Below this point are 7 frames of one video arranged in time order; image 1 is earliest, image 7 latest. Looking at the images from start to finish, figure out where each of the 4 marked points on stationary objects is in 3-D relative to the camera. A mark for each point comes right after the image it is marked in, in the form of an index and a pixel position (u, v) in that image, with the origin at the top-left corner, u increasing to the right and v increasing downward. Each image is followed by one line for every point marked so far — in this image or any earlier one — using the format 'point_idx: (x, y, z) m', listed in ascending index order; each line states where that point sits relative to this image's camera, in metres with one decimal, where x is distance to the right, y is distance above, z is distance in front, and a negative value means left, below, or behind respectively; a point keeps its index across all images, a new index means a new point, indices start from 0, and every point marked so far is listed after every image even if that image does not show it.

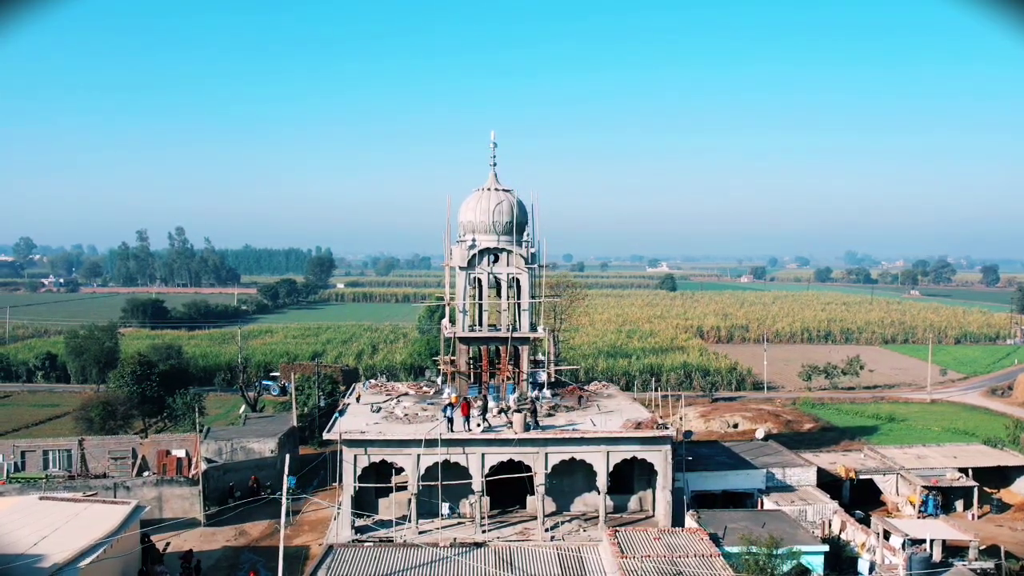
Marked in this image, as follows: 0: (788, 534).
0: (+5.7, -5.1, +17.4) m
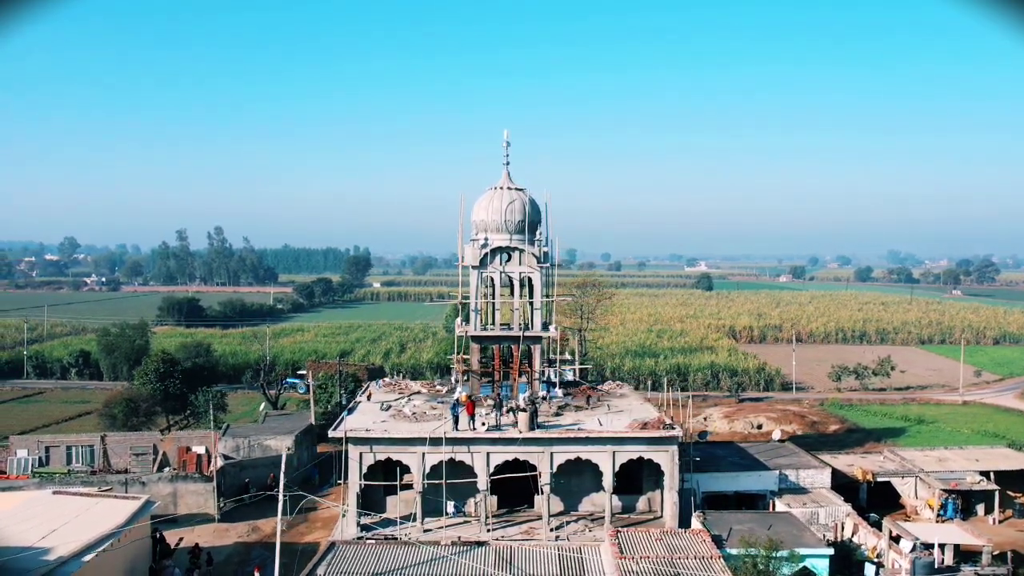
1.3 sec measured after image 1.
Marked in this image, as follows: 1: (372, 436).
0: (+5.7, -5.1, +17.1) m
1: (-3.2, -3.4, +19.0) m
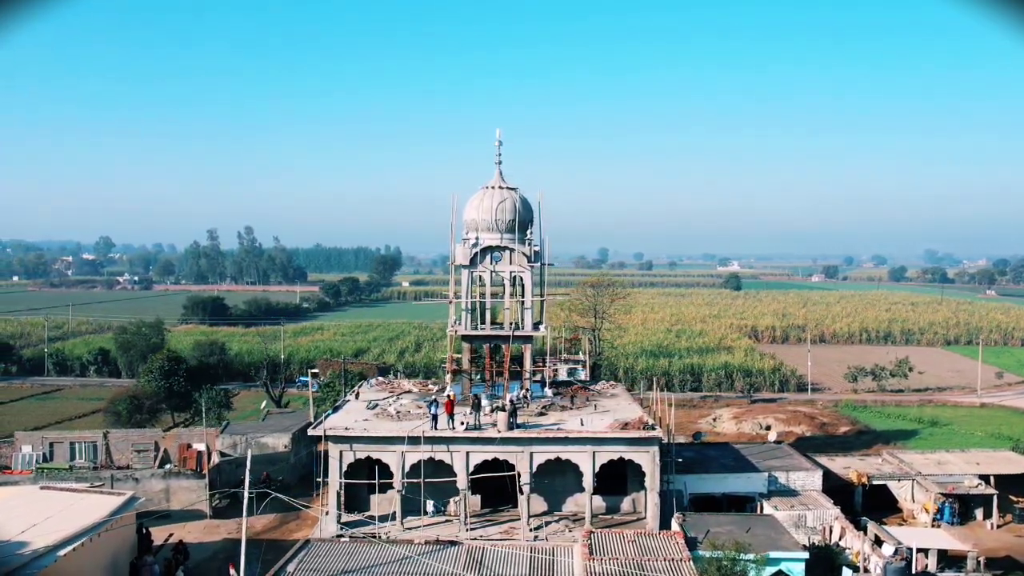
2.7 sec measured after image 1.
0: (+5.2, -5.1, +16.9) m
1: (-3.7, -3.3, +19.1) m
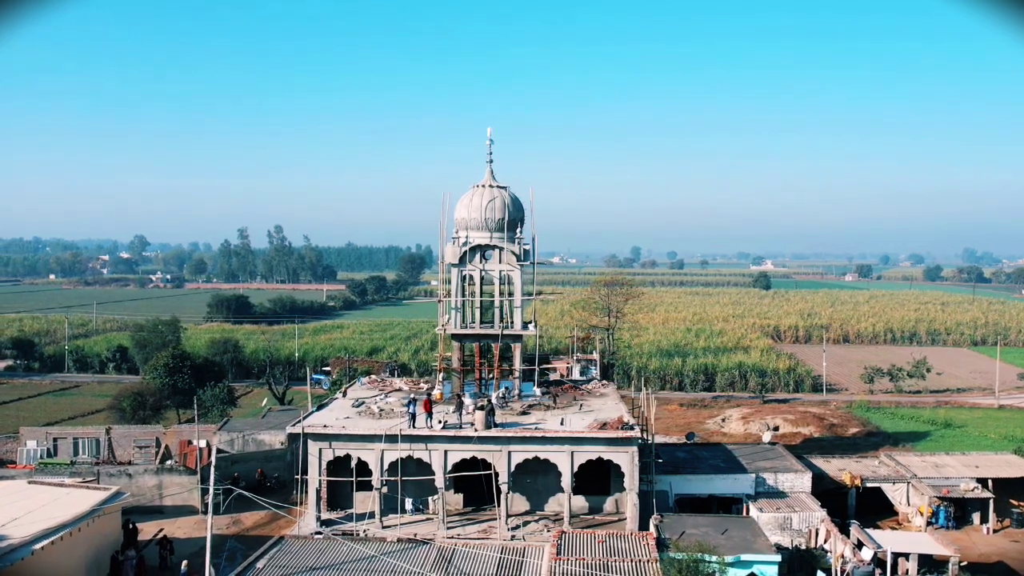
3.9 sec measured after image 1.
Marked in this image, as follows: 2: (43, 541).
0: (+4.6, -5.1, +16.7) m
1: (-4.2, -3.3, +19.1) m
2: (-9.2, -5.0, +16.4) m
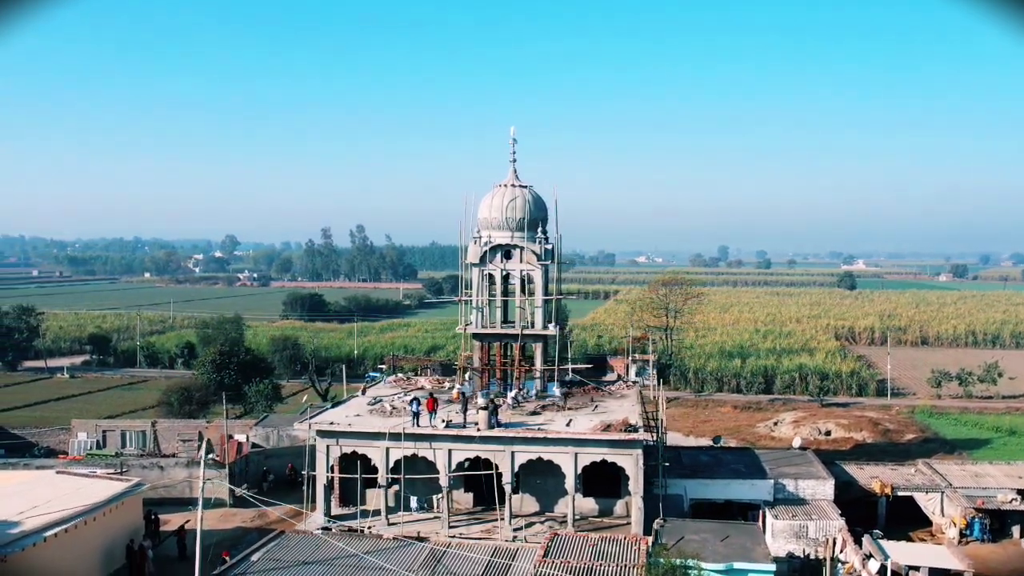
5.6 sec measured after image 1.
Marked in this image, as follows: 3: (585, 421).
0: (+4.5, -5.1, +16.2) m
1: (-4.1, -3.3, +19.4) m
2: (-9.4, -4.9, +17.2) m
3: (+1.7, -3.2, +19.8) m
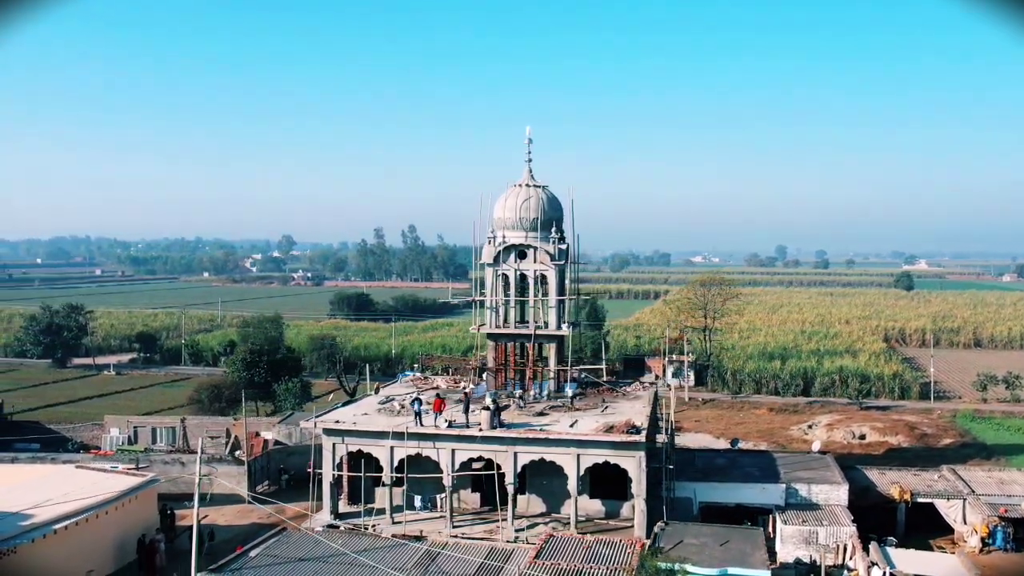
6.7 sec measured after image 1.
0: (+4.3, -5.1, +16.0) m
1: (-4.0, -3.3, +19.7) m
2: (-9.4, -4.9, +17.7) m
3: (+1.8, -3.2, +19.7) m
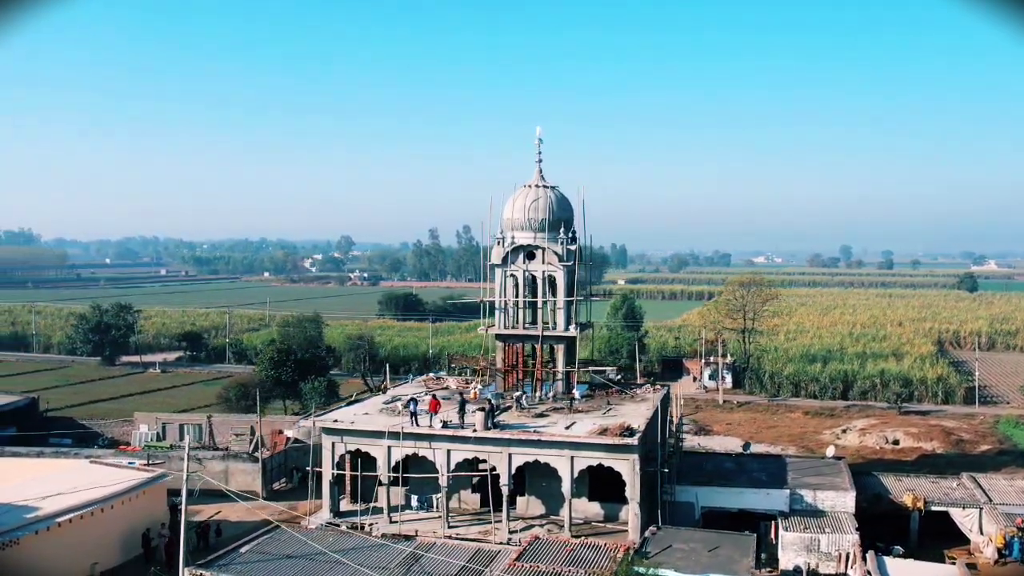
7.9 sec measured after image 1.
0: (+4.0, -5.2, +15.7) m
1: (-4.1, -3.3, +19.9) m
2: (-9.6, -4.9, +18.3) m
3: (+1.7, -3.2, +19.6) m
